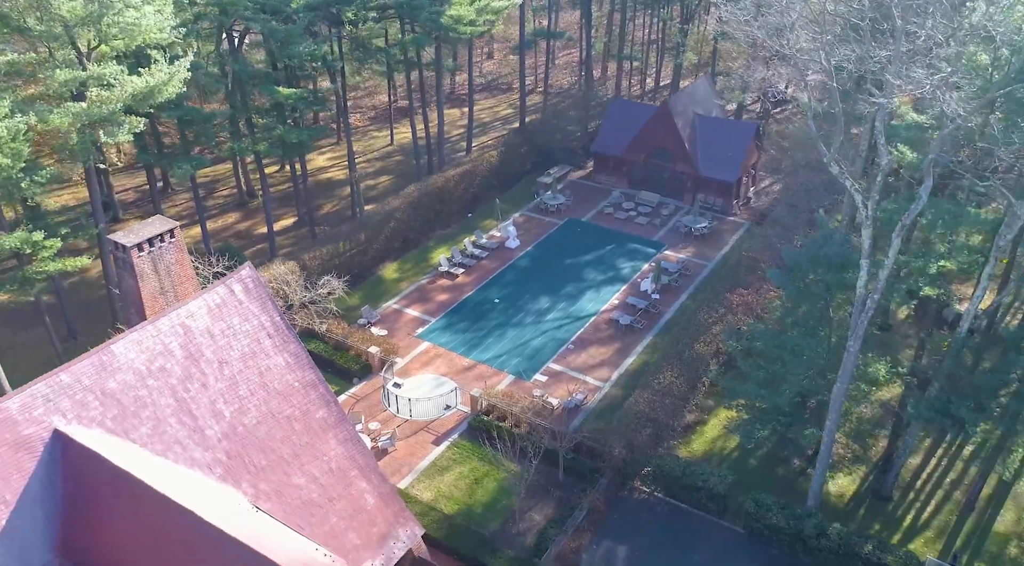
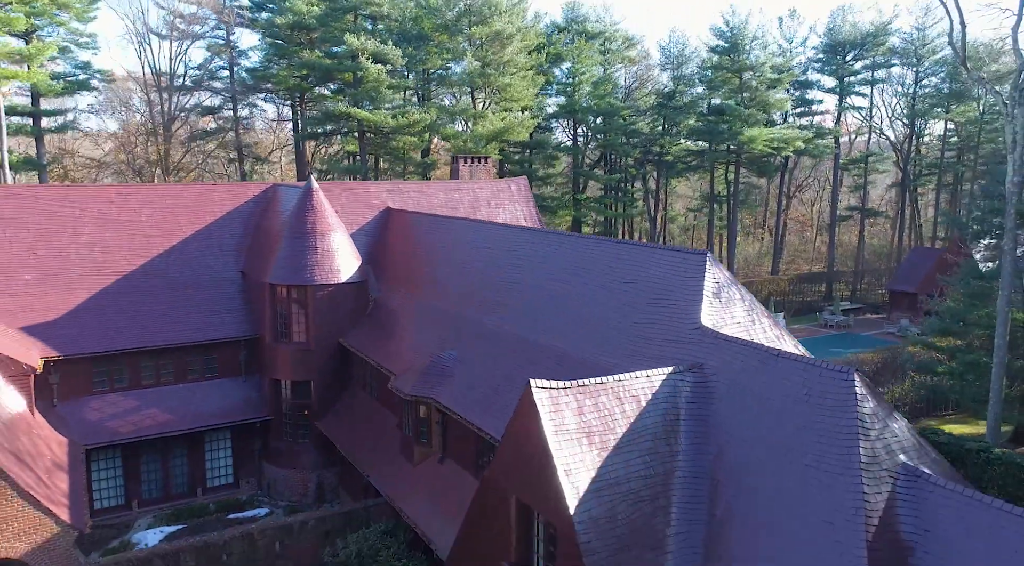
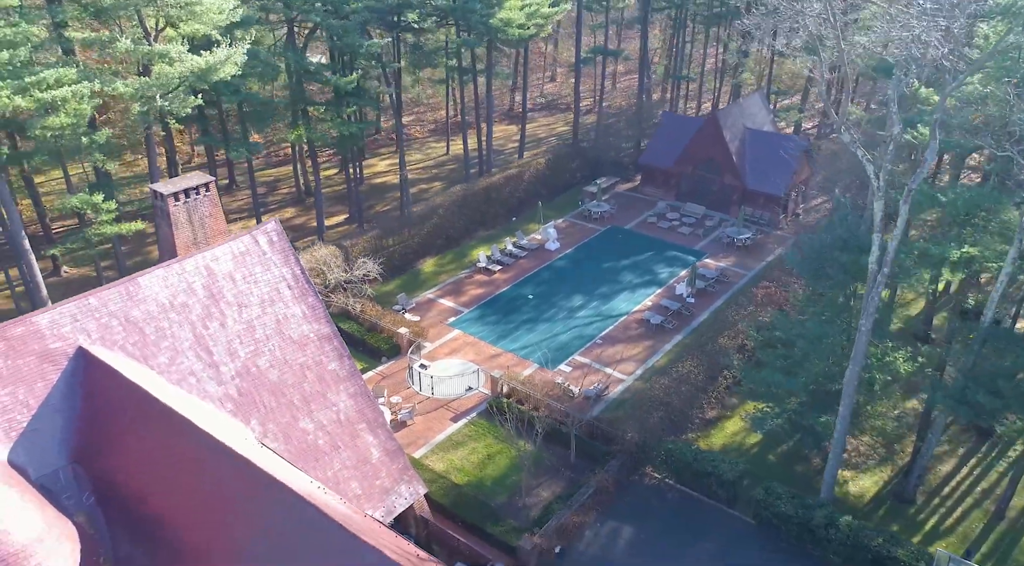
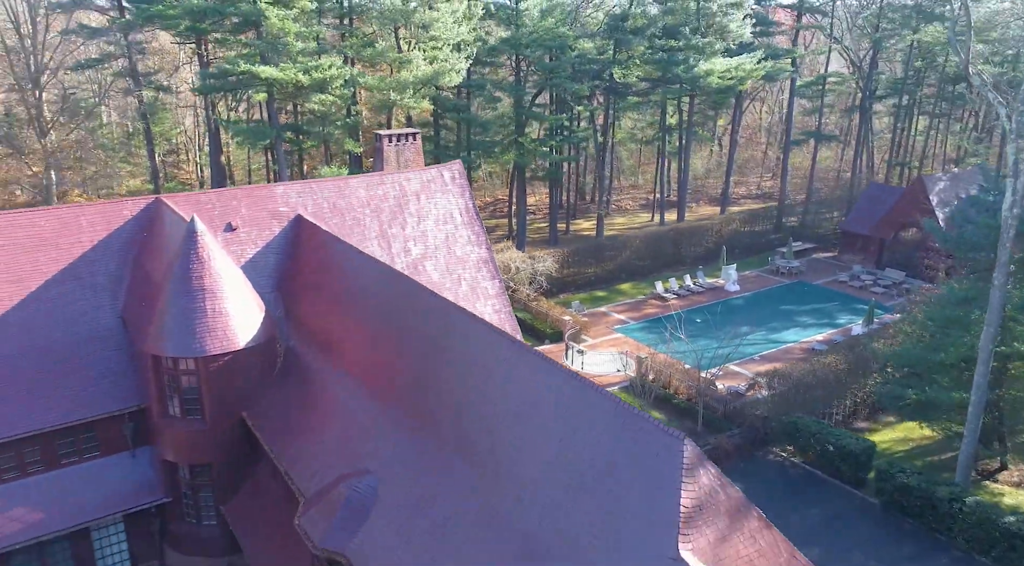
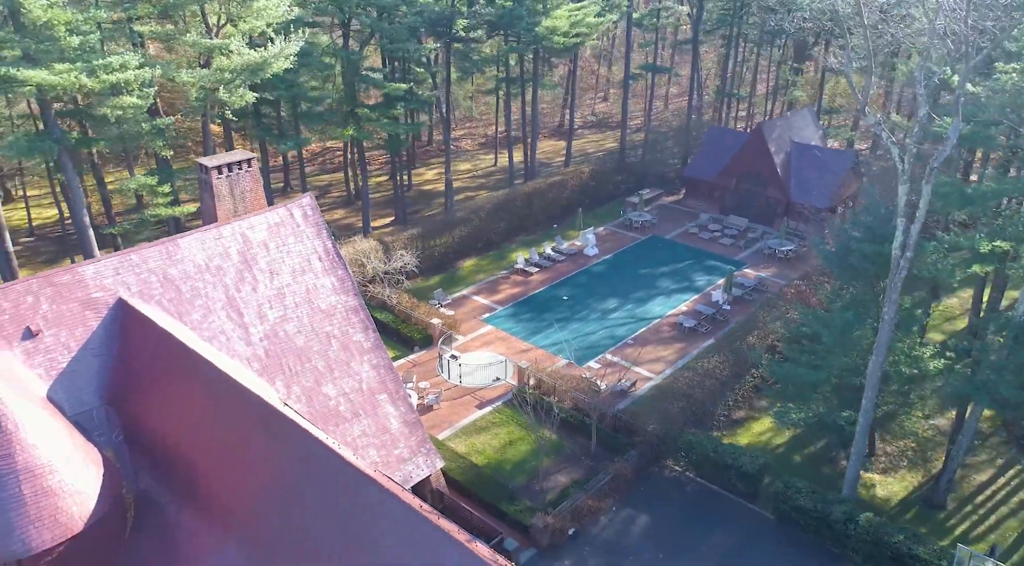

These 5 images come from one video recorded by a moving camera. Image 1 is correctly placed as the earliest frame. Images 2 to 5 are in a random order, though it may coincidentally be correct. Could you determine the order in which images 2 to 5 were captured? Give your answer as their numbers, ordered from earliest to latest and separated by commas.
3, 5, 4, 2
